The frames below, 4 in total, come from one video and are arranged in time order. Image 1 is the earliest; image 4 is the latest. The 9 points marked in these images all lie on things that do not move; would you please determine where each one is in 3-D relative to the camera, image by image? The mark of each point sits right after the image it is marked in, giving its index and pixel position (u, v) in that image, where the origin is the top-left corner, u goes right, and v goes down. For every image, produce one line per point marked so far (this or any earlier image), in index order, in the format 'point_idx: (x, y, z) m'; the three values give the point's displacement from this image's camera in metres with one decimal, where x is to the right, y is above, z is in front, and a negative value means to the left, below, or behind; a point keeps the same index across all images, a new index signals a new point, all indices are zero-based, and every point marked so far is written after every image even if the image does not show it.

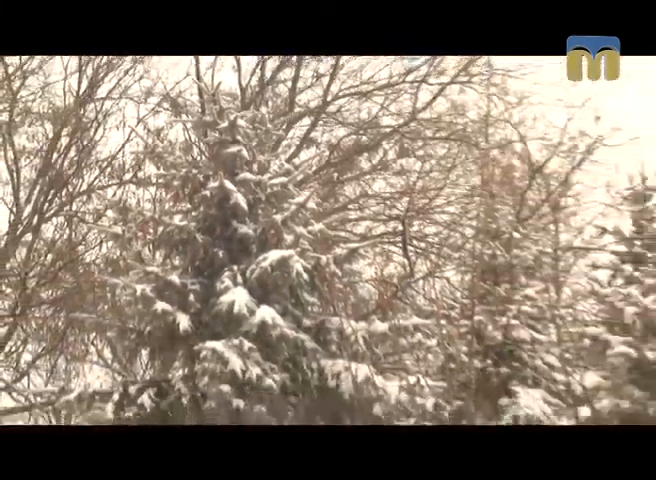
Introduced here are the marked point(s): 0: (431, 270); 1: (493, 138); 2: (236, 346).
0: (+0.2, -0.1, +2.0) m
1: (+0.4, +0.2, +2.0) m
2: (-0.2, -0.2, +1.9) m
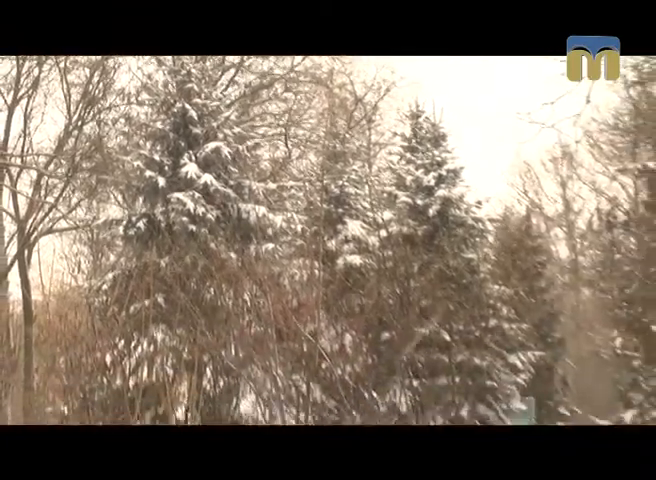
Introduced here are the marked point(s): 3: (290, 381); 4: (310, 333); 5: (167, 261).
0: (-0.1, +0.3, +3.6) m
1: (0.0, +0.6, +3.6) m
2: (-0.5, +0.2, +3.5) m
3: (-0.1, -0.6, +3.5) m
4: (-0.1, -0.4, +3.5) m
5: (-0.6, -0.1, +3.5) m
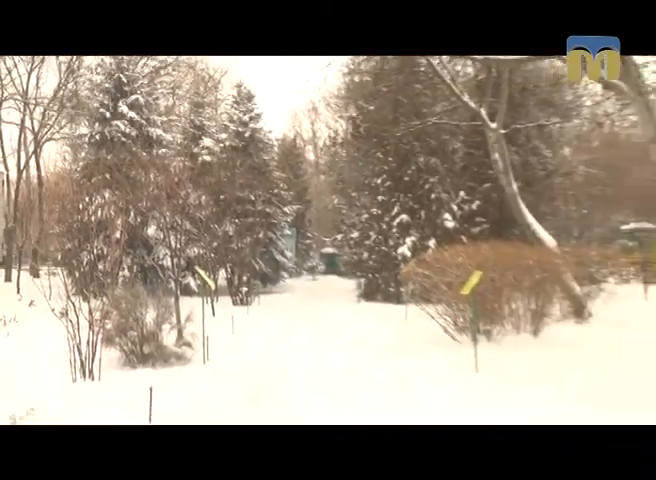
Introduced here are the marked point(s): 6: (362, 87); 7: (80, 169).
0: (-1.1, +1.1, +7.0) m
1: (-1.0, +1.3, +7.0) m
2: (-1.6, +0.9, +6.9) m
3: (-1.2, +0.2, +7.0) m
4: (-1.1, +0.3, +7.0) m
5: (-1.7, +0.6, +6.9) m
6: (+0.3, +1.2, +7.2) m
7: (-1.9, +0.5, +6.9) m
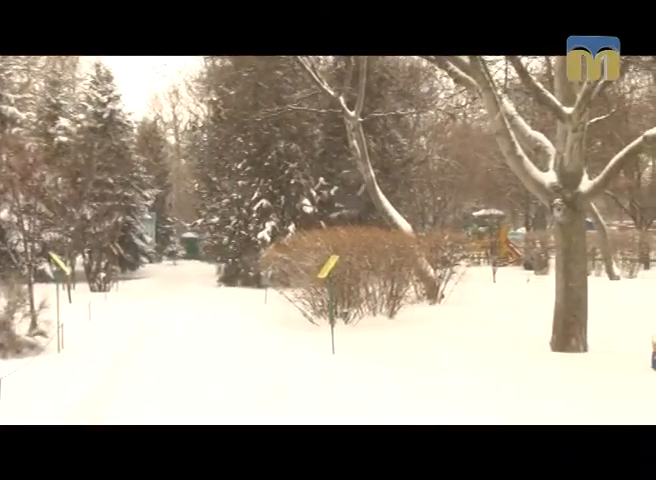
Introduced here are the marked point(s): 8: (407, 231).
0: (-2.2, +1.2, +6.8) m
1: (-2.1, +1.5, +6.8) m
2: (-2.6, +1.0, +6.6) m
3: (-2.3, +0.3, +6.8) m
4: (-2.2, +0.5, +6.8) m
5: (-2.7, +0.8, +6.6) m
6: (-0.8, +1.3, +7.2) m
7: (-2.9, +0.7, +6.6) m
8: (+0.7, +0.1, +7.6) m
